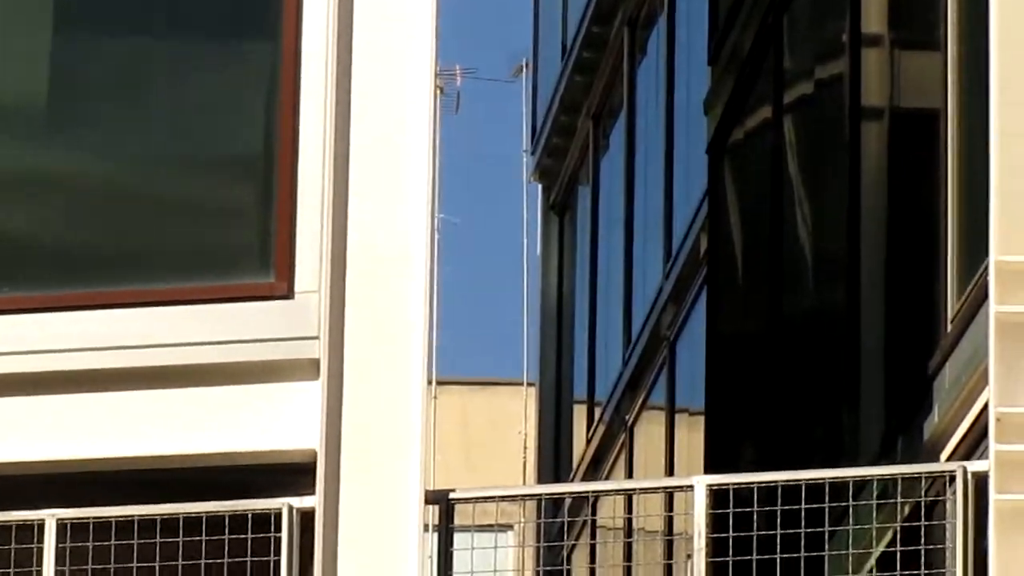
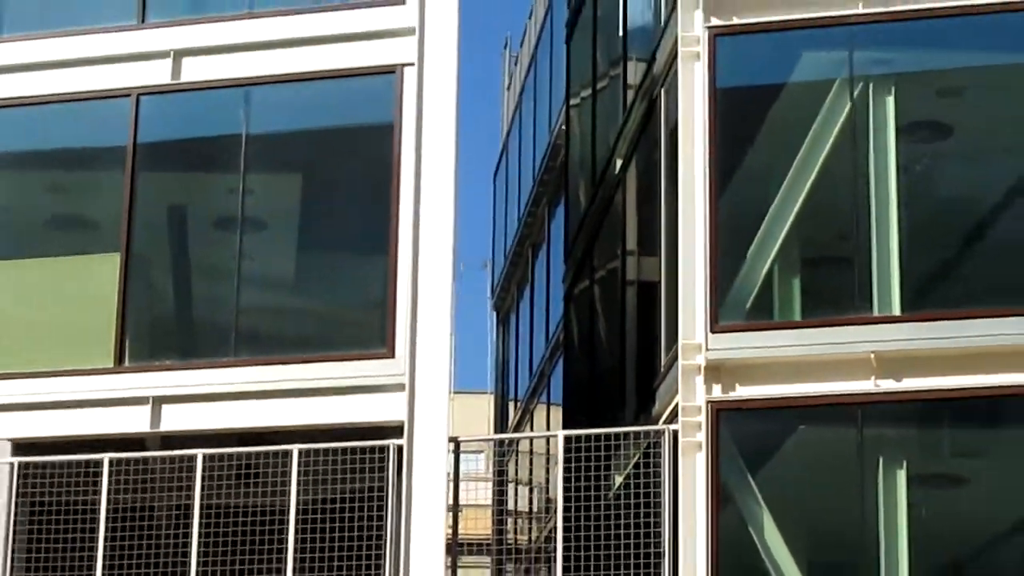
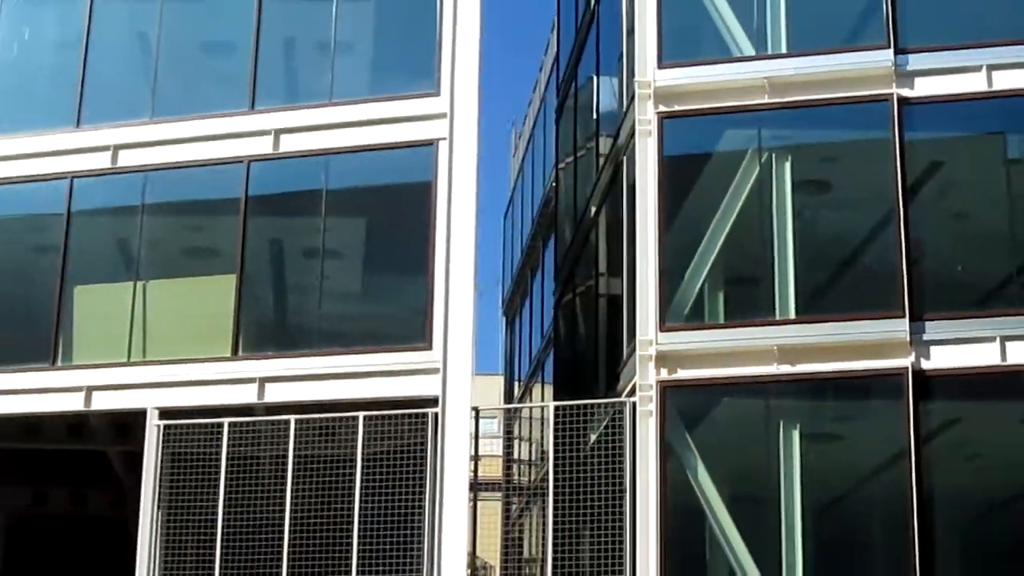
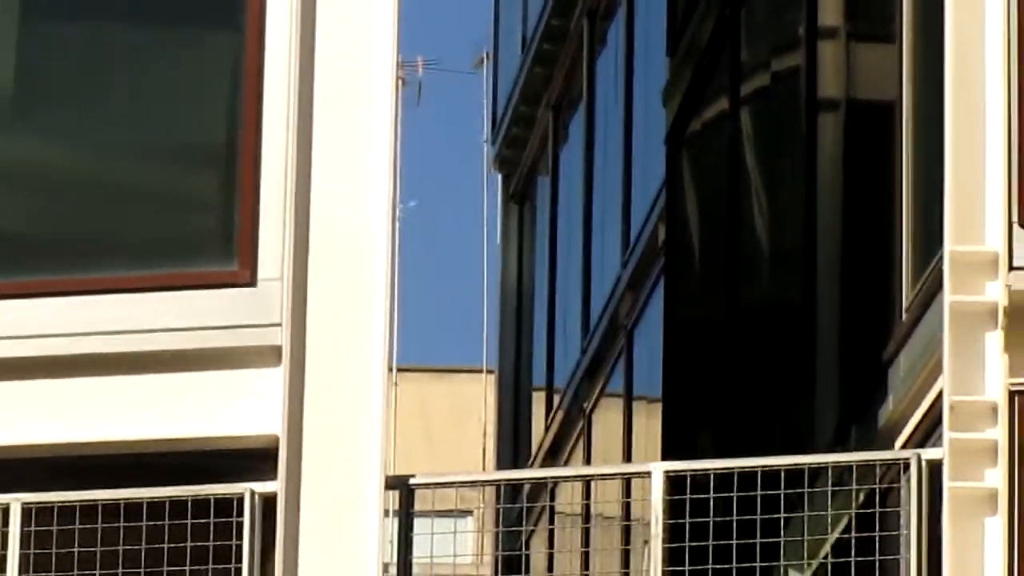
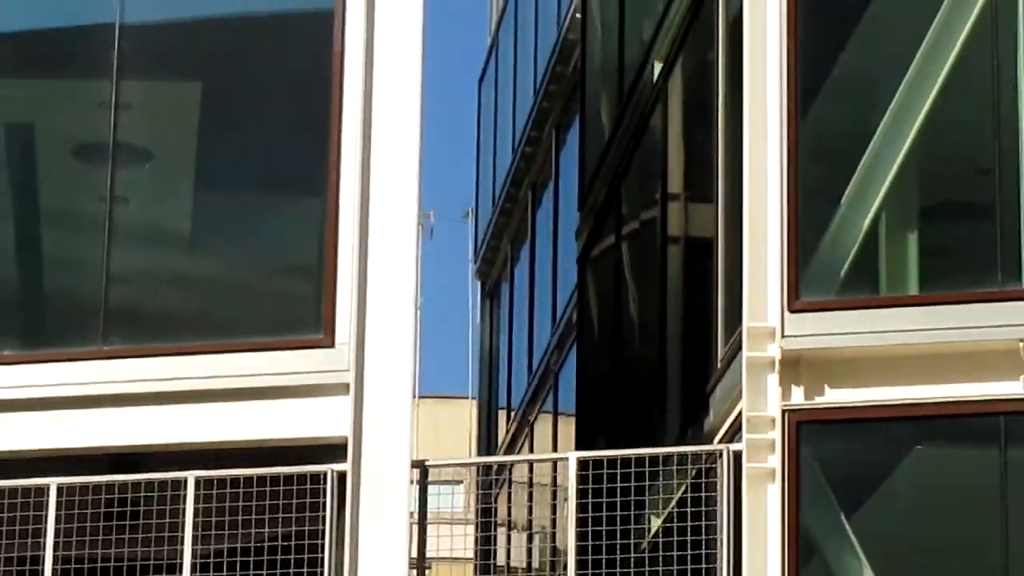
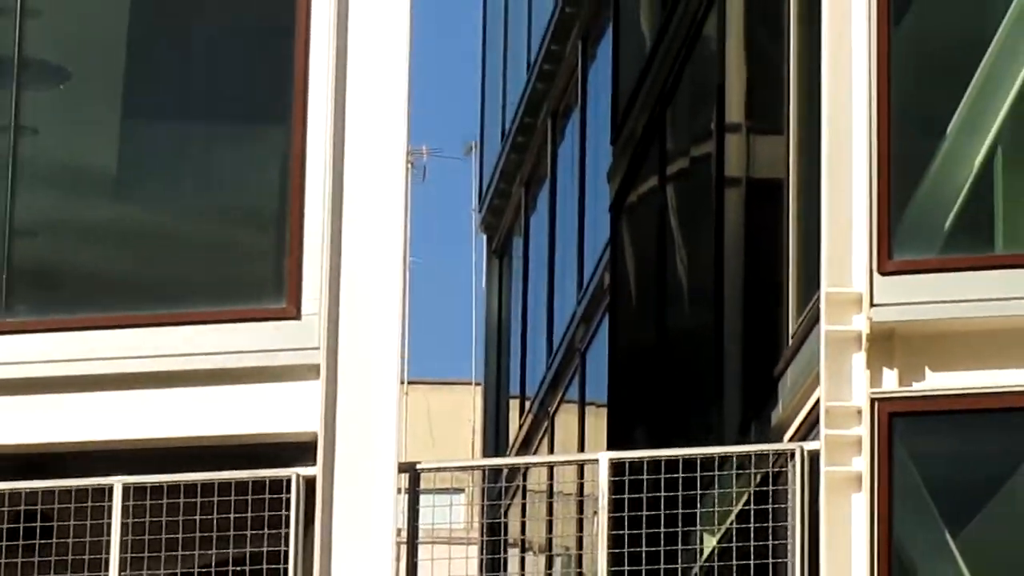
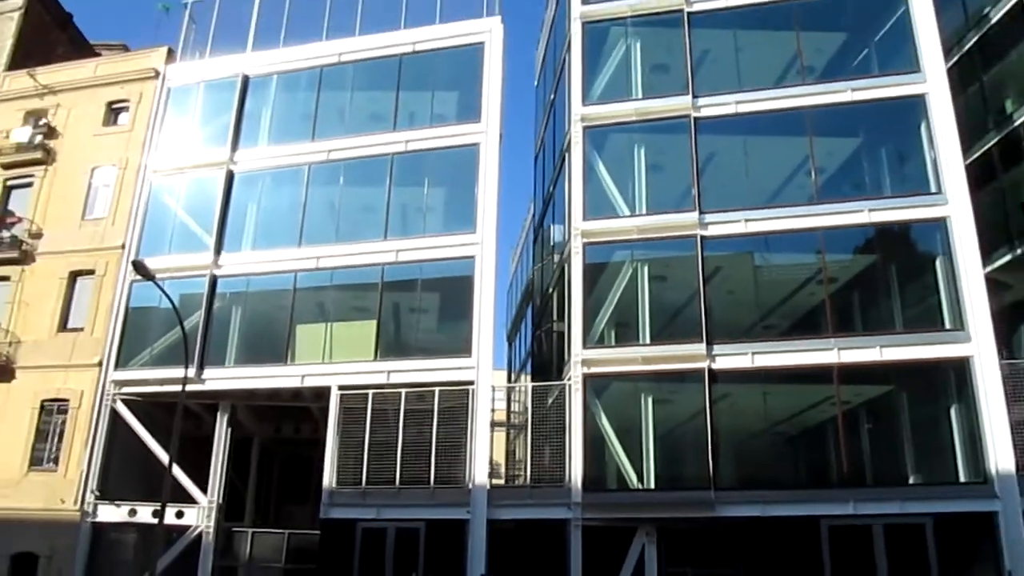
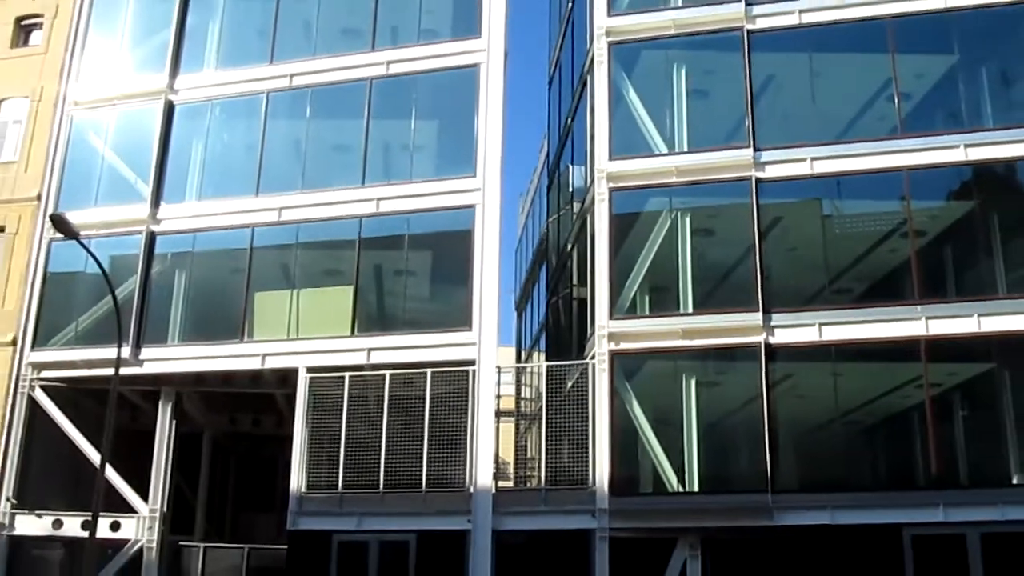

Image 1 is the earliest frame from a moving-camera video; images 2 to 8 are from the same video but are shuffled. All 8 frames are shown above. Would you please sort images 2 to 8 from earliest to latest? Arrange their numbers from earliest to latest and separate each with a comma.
4, 6, 5, 2, 3, 8, 7
